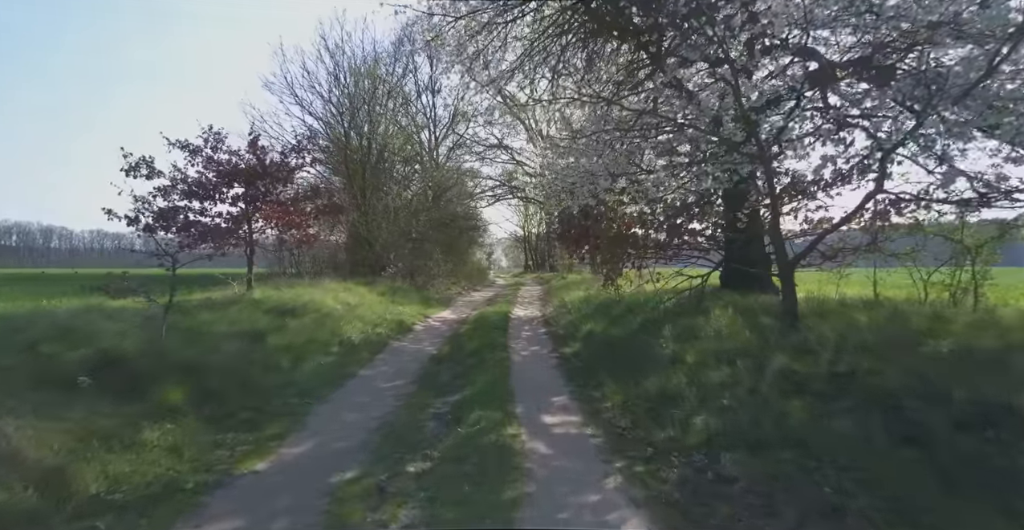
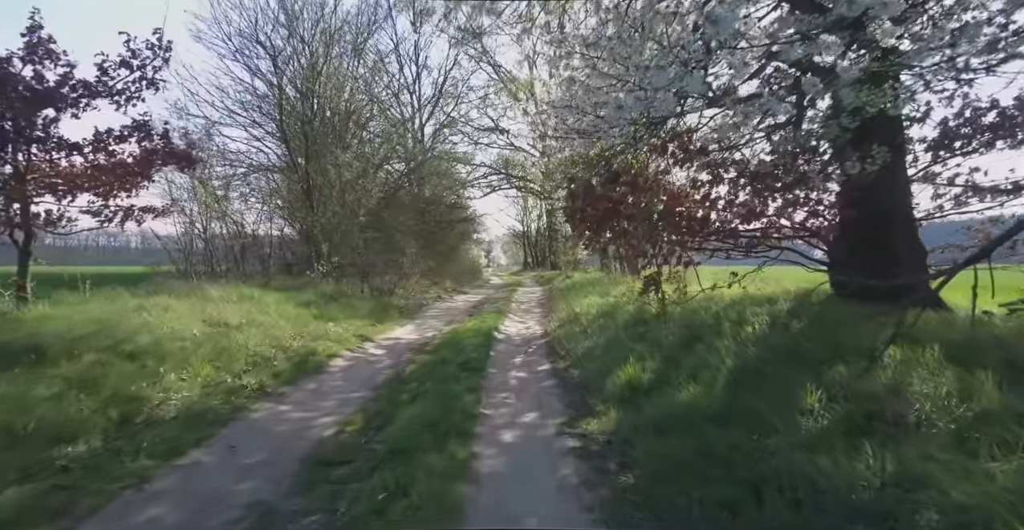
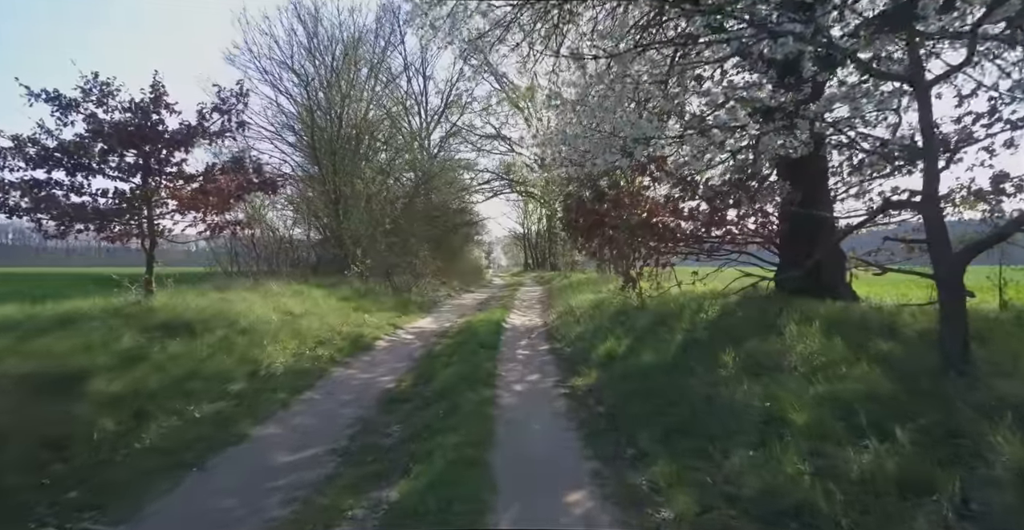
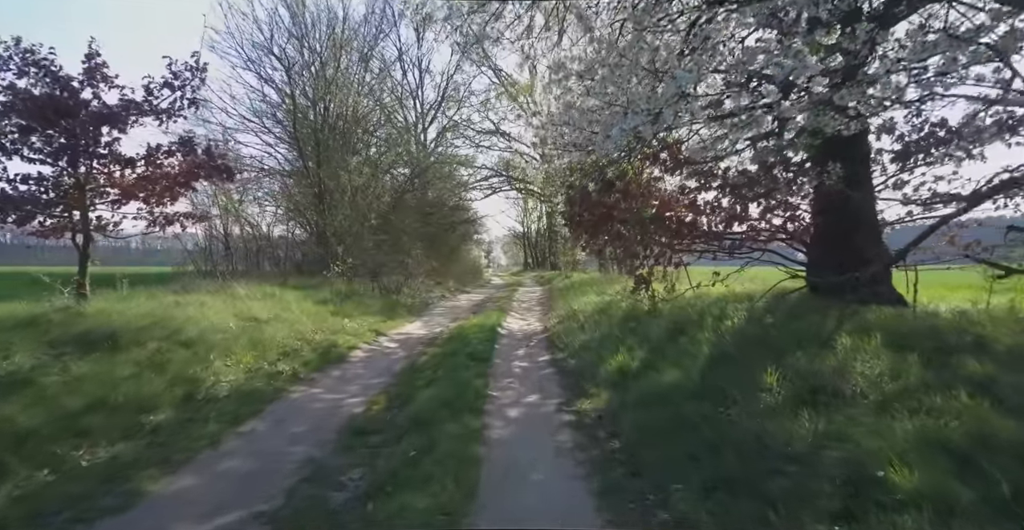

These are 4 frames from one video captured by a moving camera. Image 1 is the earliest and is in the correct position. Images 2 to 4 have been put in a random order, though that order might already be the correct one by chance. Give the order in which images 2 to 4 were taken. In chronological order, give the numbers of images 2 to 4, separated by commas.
3, 4, 2
